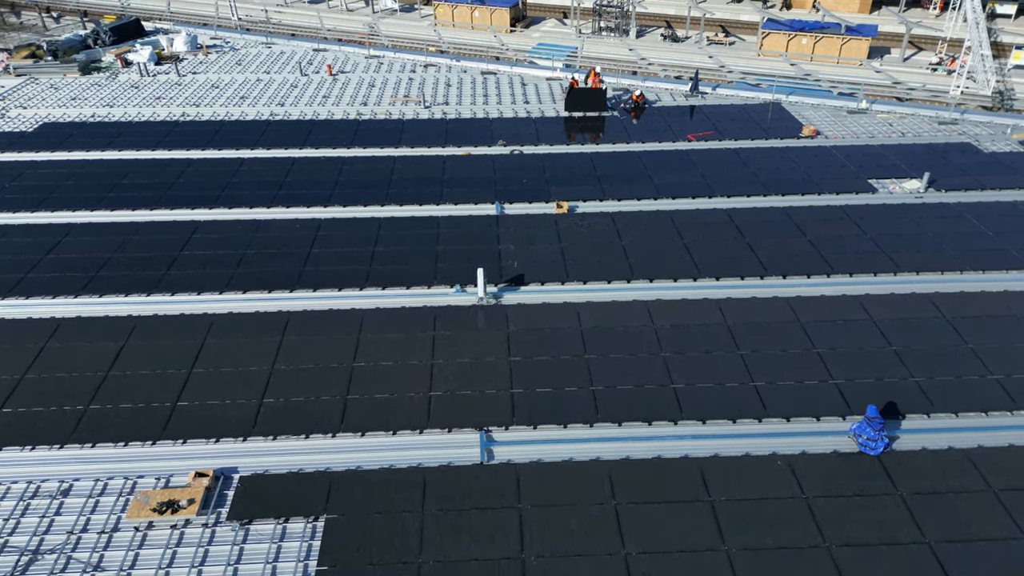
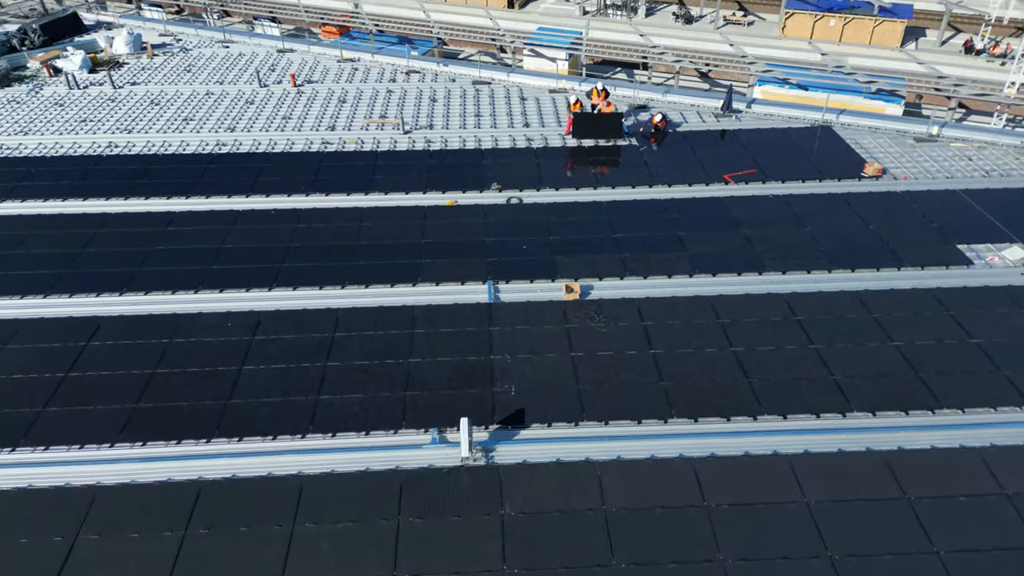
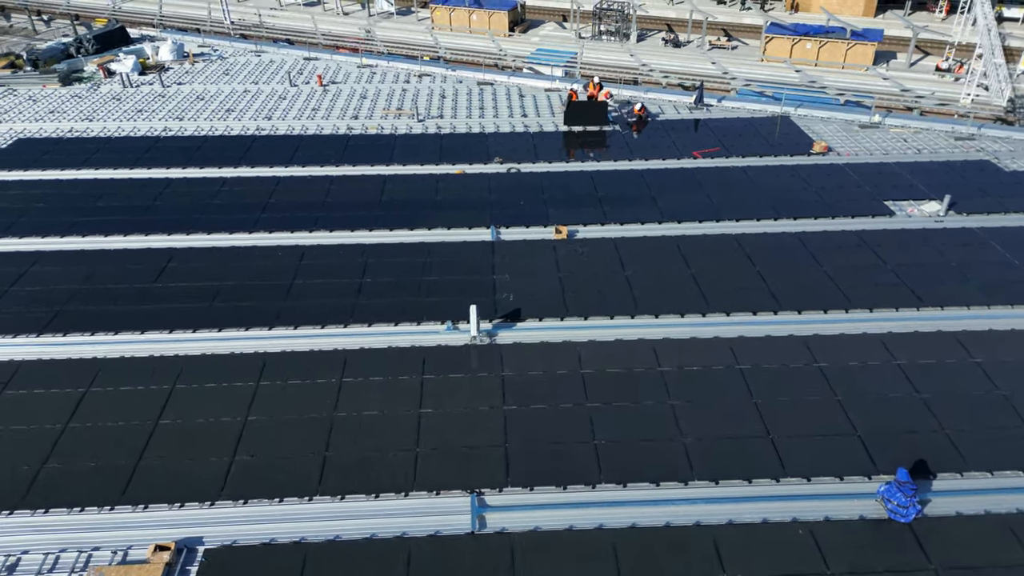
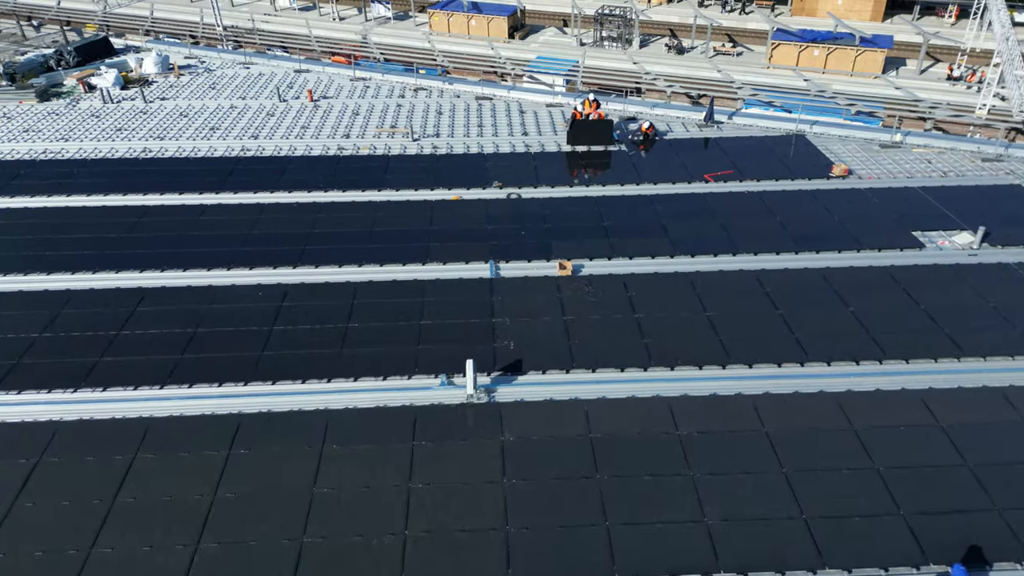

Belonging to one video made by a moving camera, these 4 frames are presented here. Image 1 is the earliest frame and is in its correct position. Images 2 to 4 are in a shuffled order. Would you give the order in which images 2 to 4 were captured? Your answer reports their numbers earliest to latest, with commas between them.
3, 4, 2
